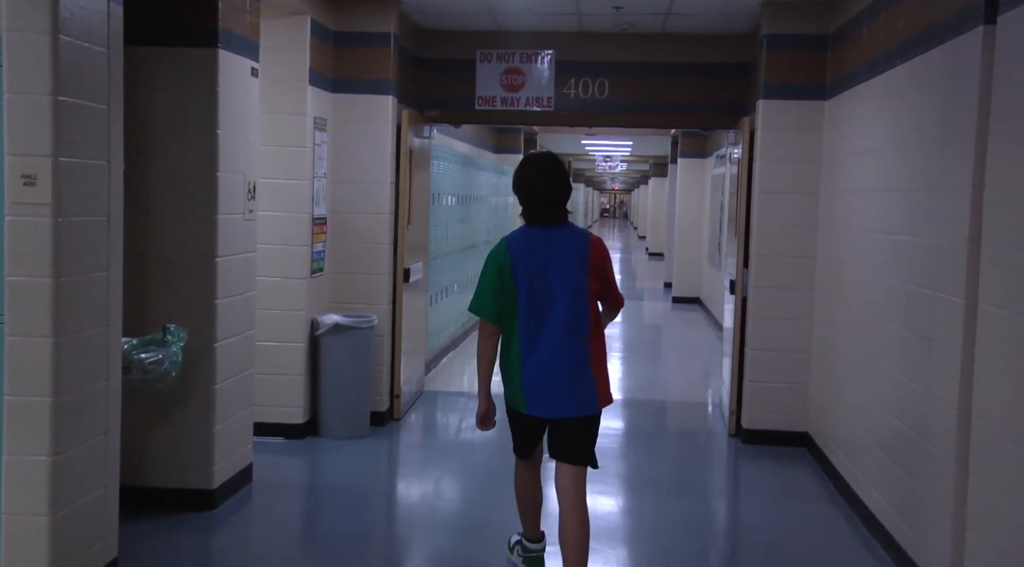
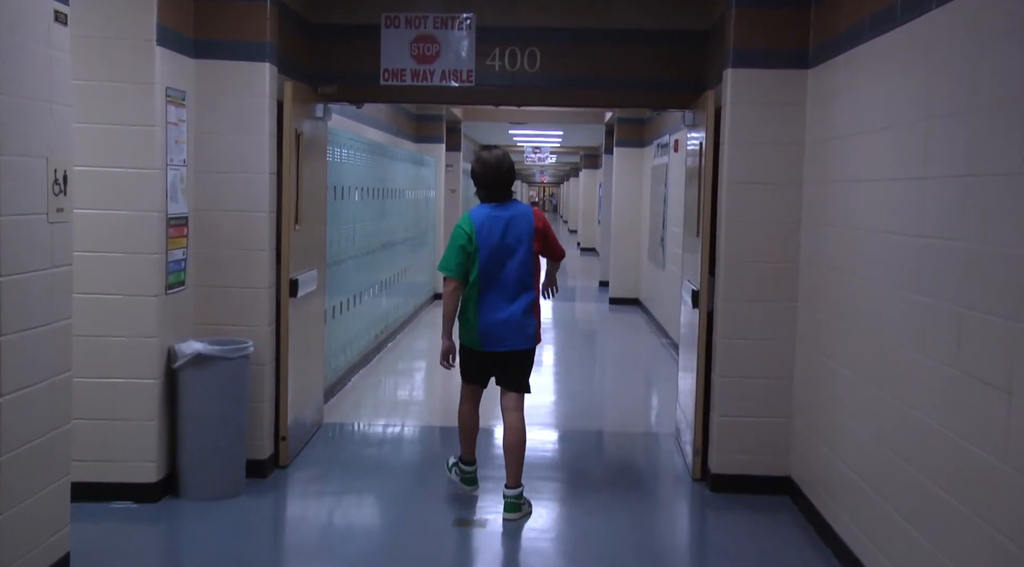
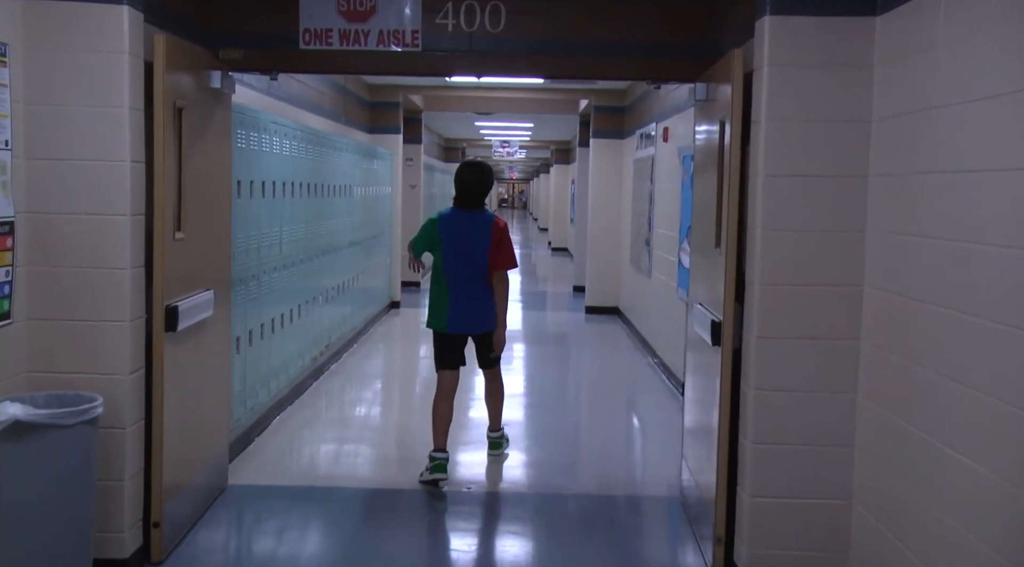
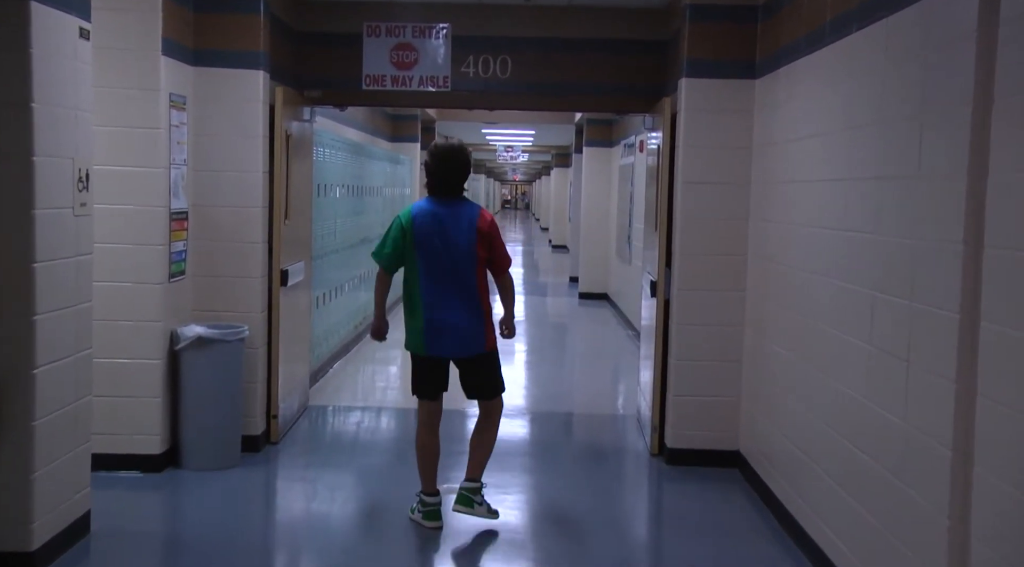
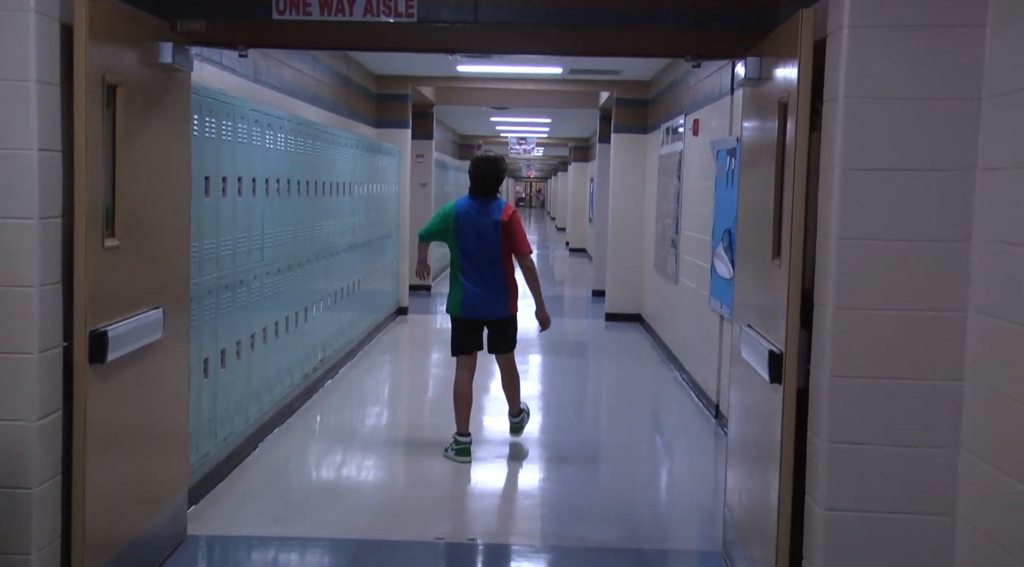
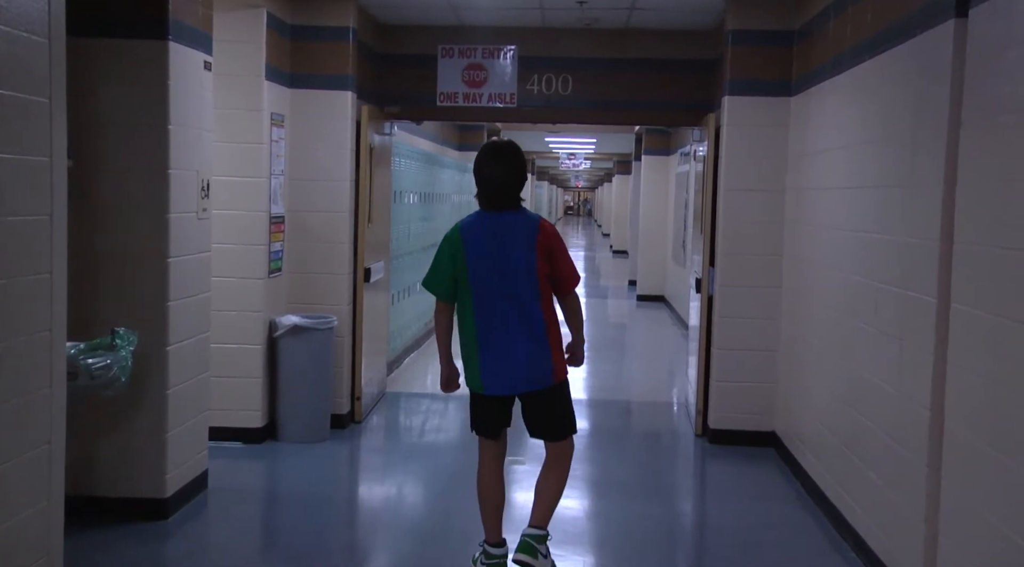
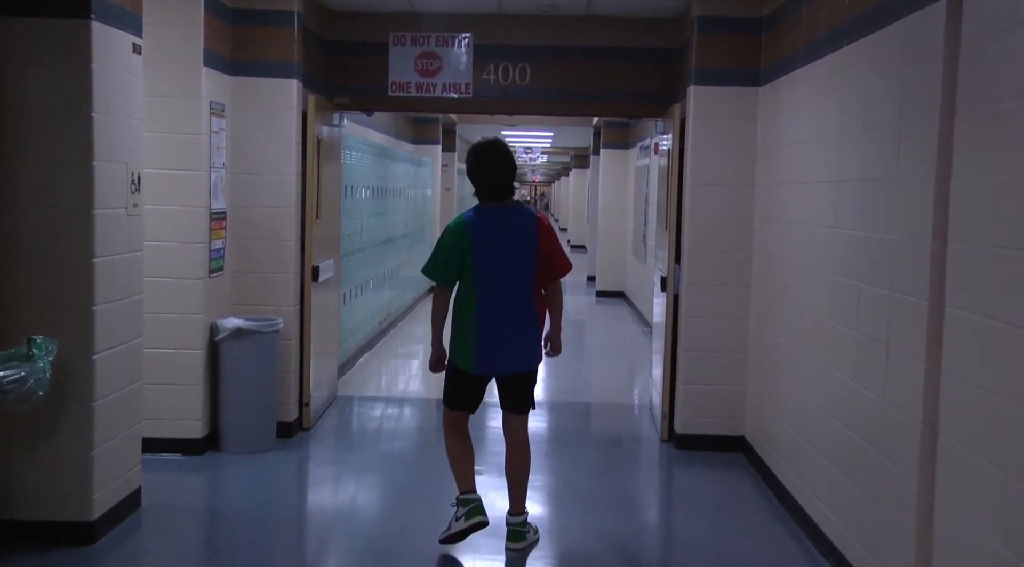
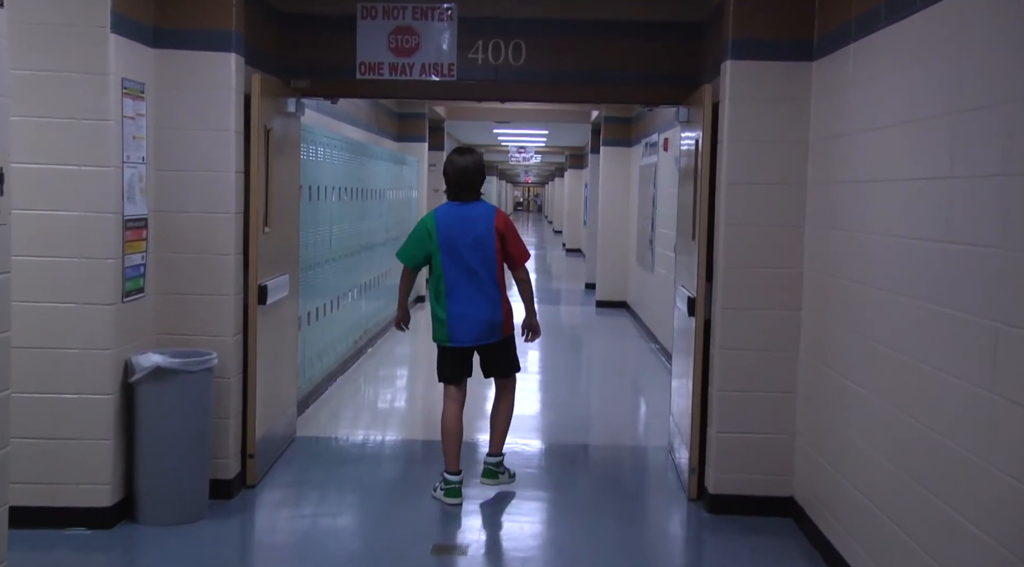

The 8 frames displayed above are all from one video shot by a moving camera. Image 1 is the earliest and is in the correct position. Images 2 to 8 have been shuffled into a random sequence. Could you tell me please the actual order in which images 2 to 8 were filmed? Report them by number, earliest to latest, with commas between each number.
6, 7, 4, 2, 8, 3, 5
